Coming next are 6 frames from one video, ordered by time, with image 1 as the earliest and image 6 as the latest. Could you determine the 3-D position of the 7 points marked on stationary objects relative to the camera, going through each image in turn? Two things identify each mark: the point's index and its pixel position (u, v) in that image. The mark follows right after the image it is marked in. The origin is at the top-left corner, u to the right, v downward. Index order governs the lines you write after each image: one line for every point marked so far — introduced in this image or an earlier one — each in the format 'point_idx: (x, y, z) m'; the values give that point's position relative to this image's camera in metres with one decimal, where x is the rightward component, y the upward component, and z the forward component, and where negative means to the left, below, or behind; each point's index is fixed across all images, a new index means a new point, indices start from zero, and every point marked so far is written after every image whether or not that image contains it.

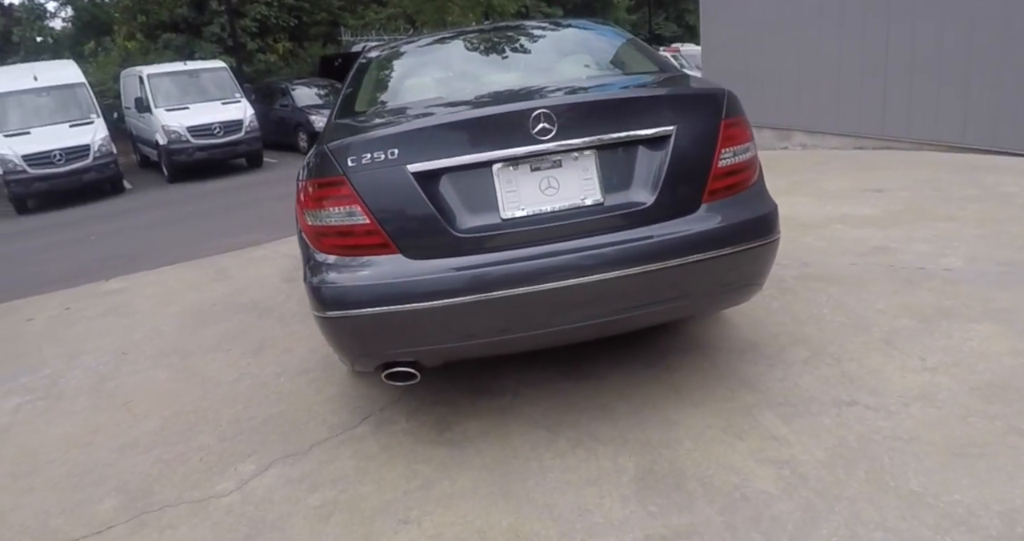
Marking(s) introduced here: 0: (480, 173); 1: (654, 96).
0: (-0.1, +0.3, +2.4) m
1: (+0.5, +0.6, +2.6) m
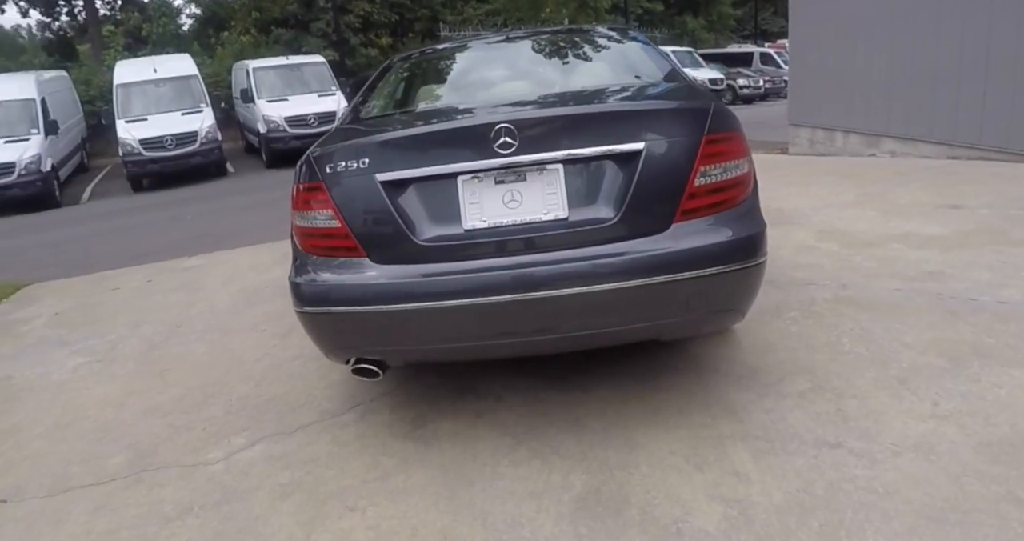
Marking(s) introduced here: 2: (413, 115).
0: (-0.3, +0.3, +2.4) m
1: (+0.4, +0.6, +2.5) m
2: (-0.4, +0.7, +3.0) m
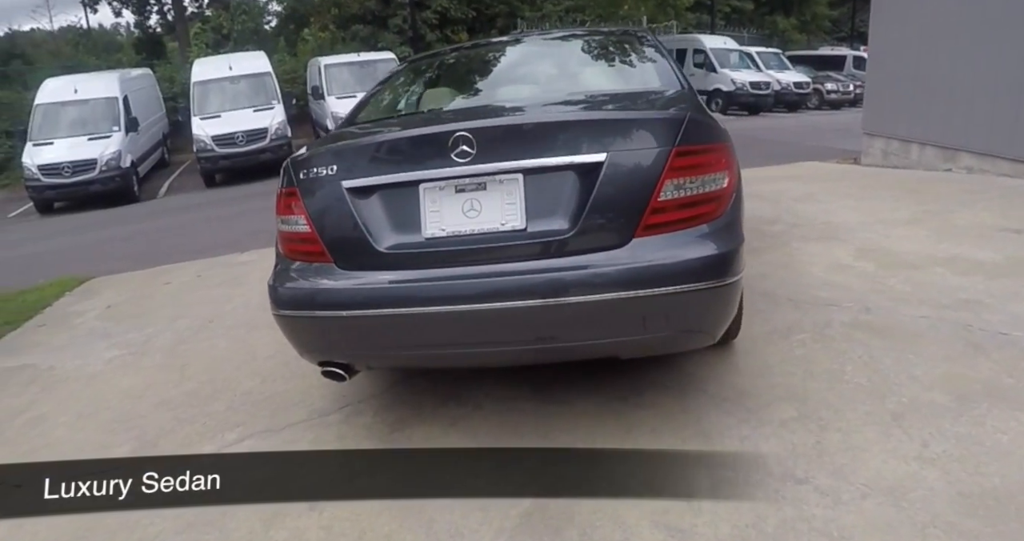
0: (-0.4, +0.3, +2.5) m
1: (+0.3, +0.5, +2.4) m
2: (-0.4, +0.7, +3.1) m
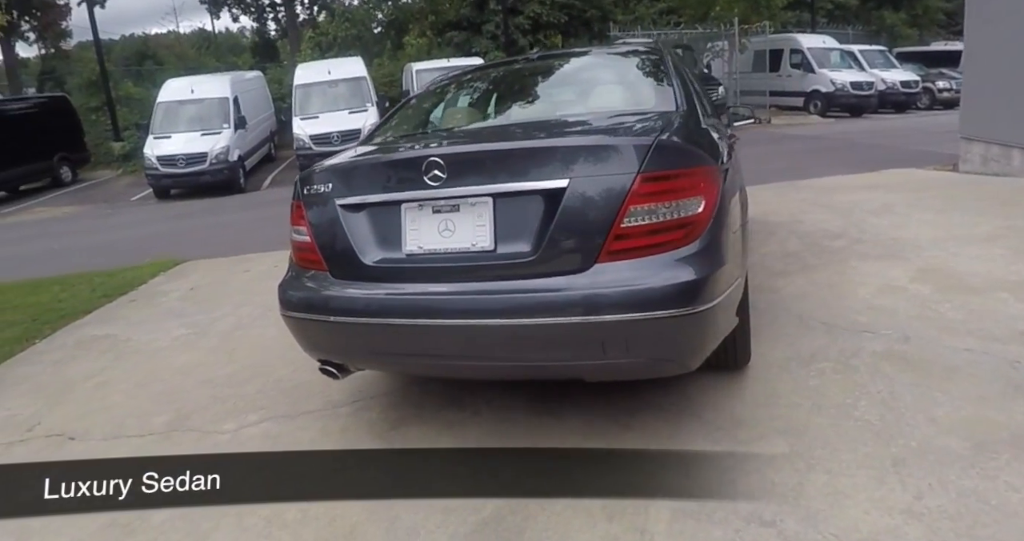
0: (-0.5, +0.2, +2.6) m
1: (+0.2, +0.4, +2.4) m
2: (-0.4, +0.6, +3.1) m
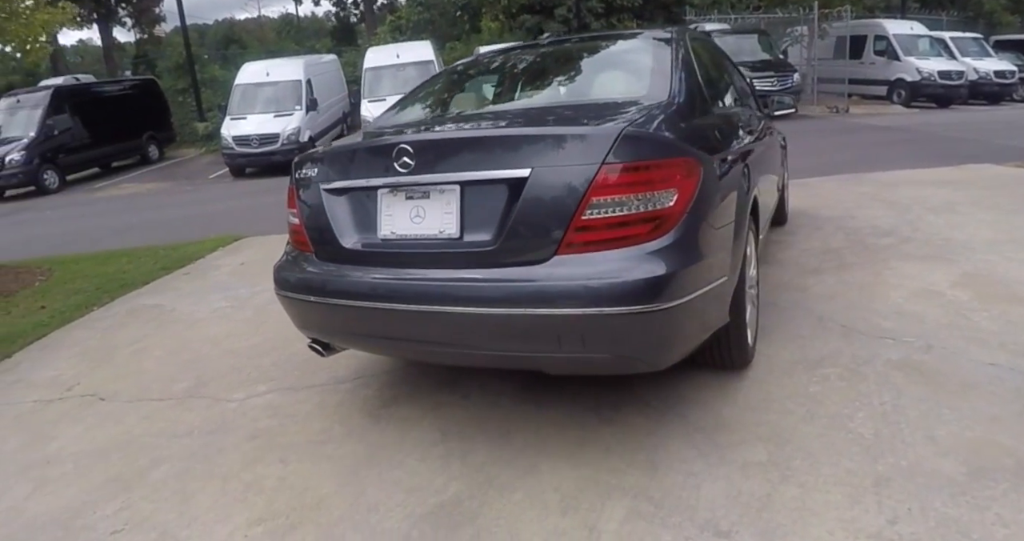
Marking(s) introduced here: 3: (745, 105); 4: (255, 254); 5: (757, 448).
0: (-0.5, +0.3, +2.6) m
1: (+0.1, +0.5, +2.3) m
2: (-0.4, +0.7, +3.1) m
3: (+1.5, +1.0, +4.3) m
4: (-2.1, +0.1, +5.8) m
5: (+0.9, -0.6, +2.4) m
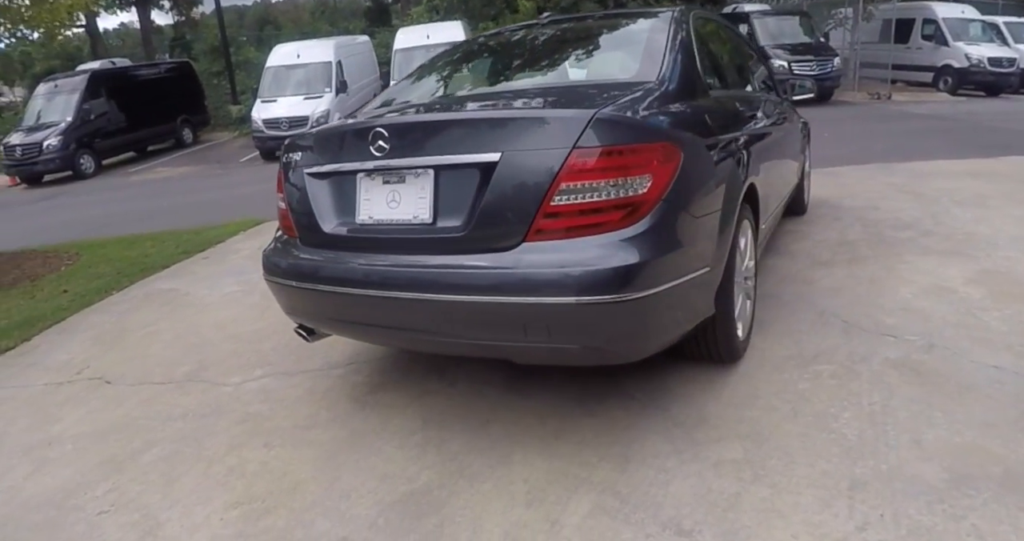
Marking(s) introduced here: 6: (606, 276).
0: (-0.6, +0.3, +2.6) m
1: (0.0, +0.5, +2.3) m
2: (-0.4, +0.8, +3.1) m
3: (+1.5, +1.1, +4.1) m
4: (-2.0, +0.3, +5.9) m
5: (+0.8, -0.6, +2.4) m
6: (+0.3, 0.0, +2.1) m
